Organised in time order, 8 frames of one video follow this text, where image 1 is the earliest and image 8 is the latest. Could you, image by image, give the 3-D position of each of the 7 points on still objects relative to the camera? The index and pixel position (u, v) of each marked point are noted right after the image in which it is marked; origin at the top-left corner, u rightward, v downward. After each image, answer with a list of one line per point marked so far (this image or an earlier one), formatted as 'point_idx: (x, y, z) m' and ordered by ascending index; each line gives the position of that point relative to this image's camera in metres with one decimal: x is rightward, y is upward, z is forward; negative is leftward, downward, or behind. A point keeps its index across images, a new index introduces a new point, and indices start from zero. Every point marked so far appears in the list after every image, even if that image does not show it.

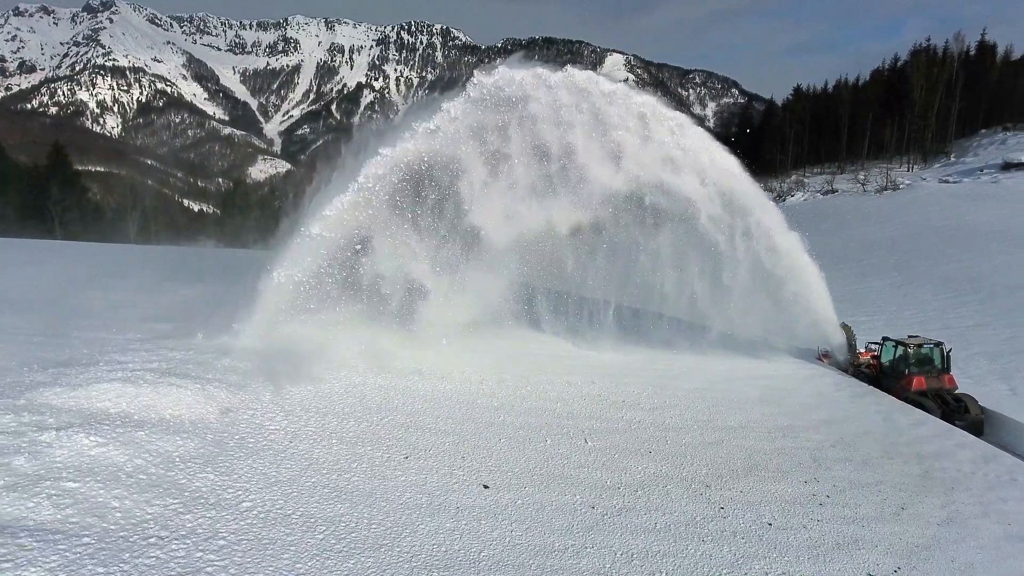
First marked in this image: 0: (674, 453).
0: (+1.5, -1.5, +5.9) m
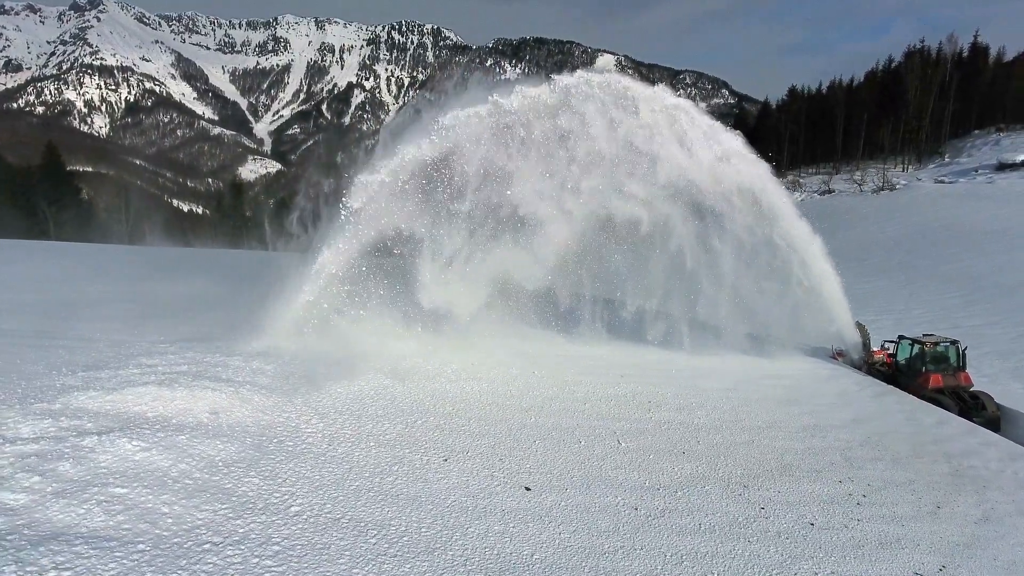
0: (+1.8, -1.5, +5.9) m
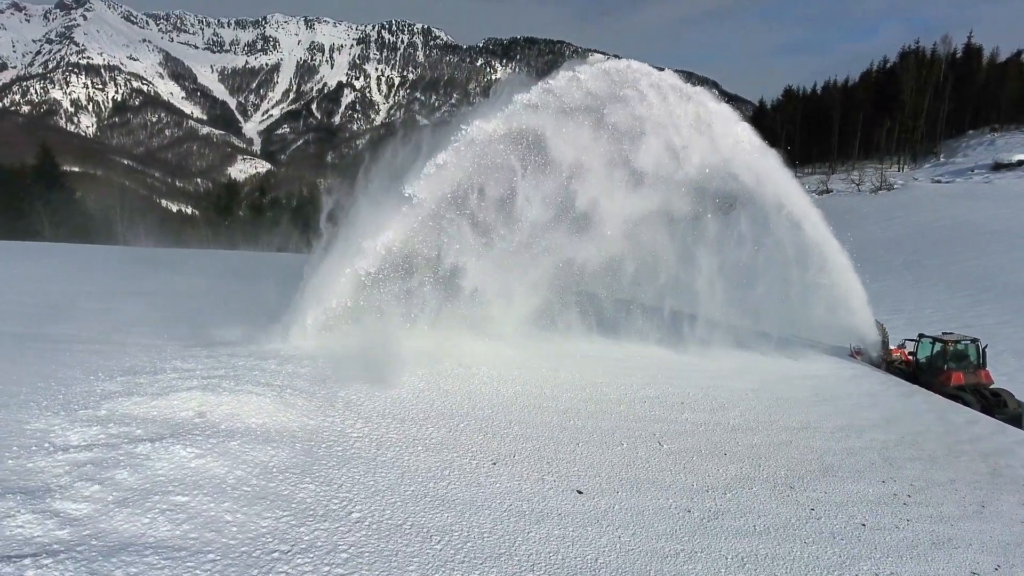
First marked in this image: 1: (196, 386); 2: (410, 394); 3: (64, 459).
0: (+2.2, -1.5, +5.9) m
1: (-2.6, -0.8, +5.2) m
2: (-1.0, -1.0, +6.4) m
3: (-2.9, -1.1, +4.1) m
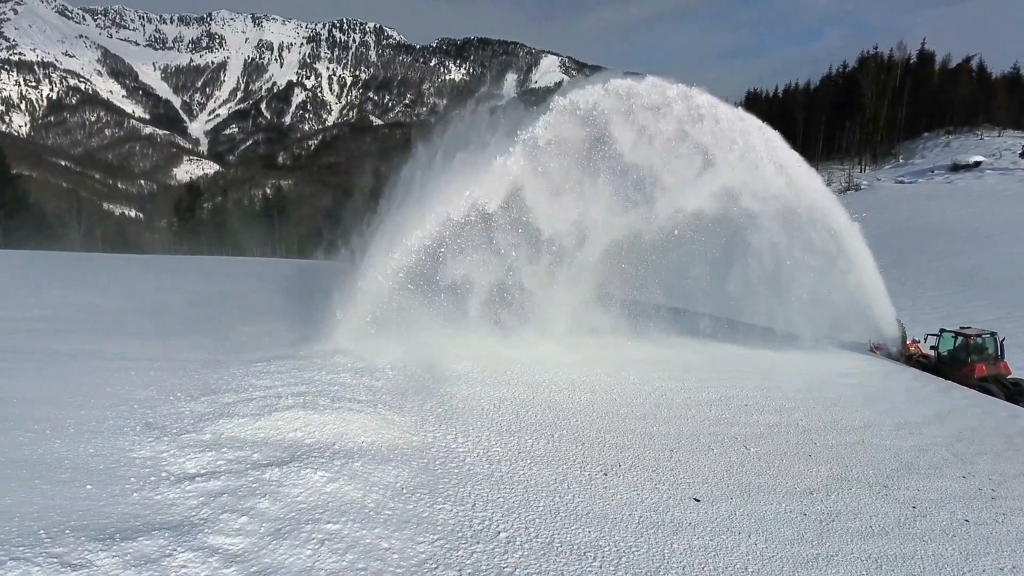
0: (+3.0, -1.6, +6.0) m
1: (-1.7, -0.9, +5.0) m
2: (-0.3, -1.1, +6.3) m
3: (-1.9, -1.2, +3.8) m
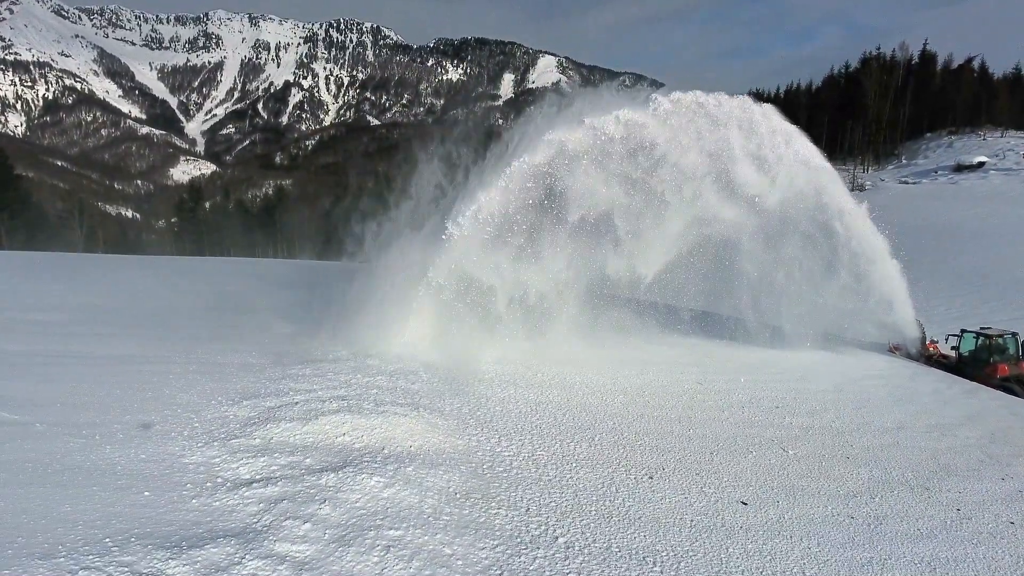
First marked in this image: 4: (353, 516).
0: (+3.4, -1.6, +6.0) m
1: (-1.4, -1.0, +5.0) m
2: (+0.1, -1.1, +6.2) m
3: (-1.6, -1.2, +3.8) m
4: (-0.9, -1.3, +3.7) m
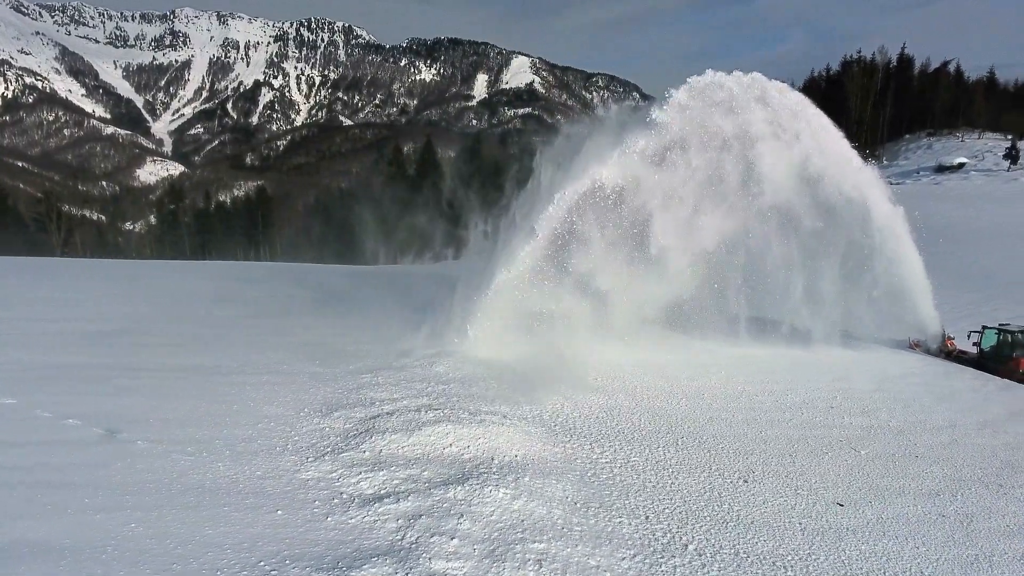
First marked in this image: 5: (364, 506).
0: (+4.1, -1.6, +6.1) m
1: (-0.6, -1.0, +4.9) m
2: (+0.8, -1.2, +6.2) m
3: (-0.7, -1.3, +3.7) m
4: (-0.1, -1.4, +3.6) m
5: (-0.9, -1.3, +3.7) m
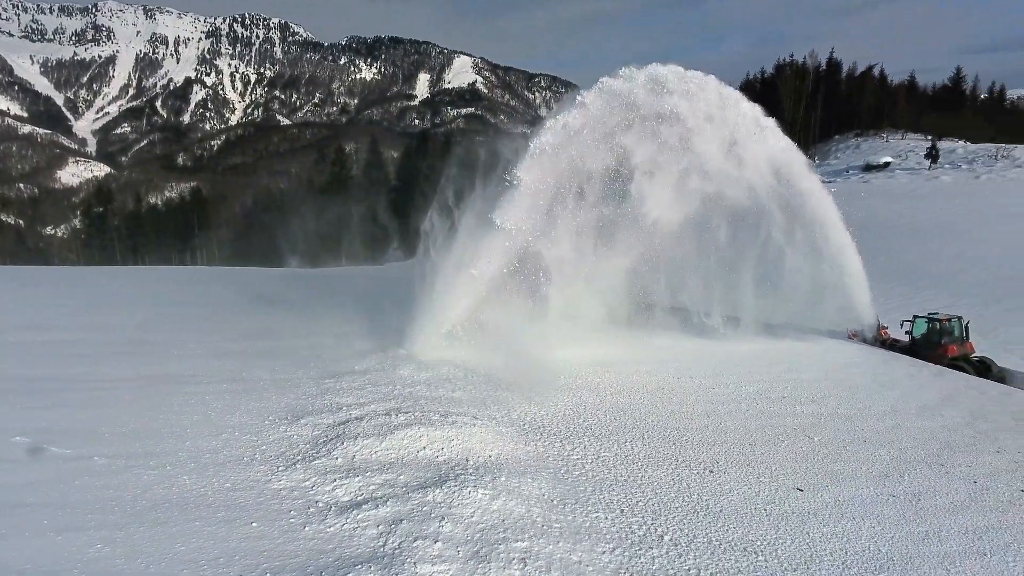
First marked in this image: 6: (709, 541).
0: (+3.7, -1.5, +6.5) m
1: (-0.8, -1.0, +4.8) m
2: (+0.5, -1.2, +6.3) m
3: (-0.8, -1.3, +3.6) m
4: (-0.2, -1.4, +3.6) m
5: (-1.0, -1.3, +3.7) m
6: (+1.3, -1.6, +4.1) m
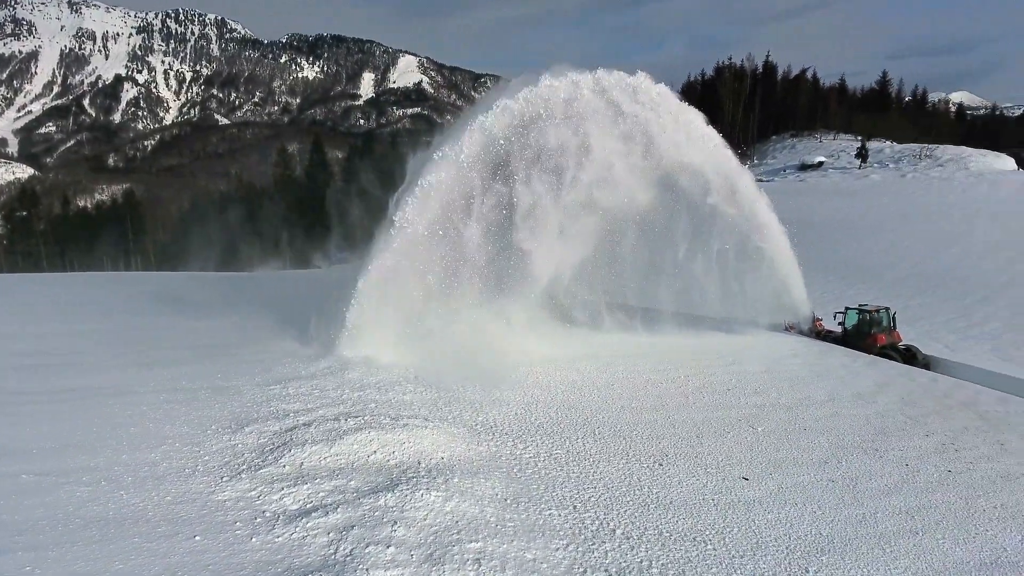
0: (+3.2, -1.5, +6.7) m
1: (-1.2, -1.0, +4.7) m
2: (0.0, -1.2, +6.3) m
3: (-1.1, -1.3, +3.5) m
4: (-0.5, -1.4, +3.6) m
5: (-1.2, -1.3, +3.6) m
6: (+1.0, -1.6, +4.2) m
